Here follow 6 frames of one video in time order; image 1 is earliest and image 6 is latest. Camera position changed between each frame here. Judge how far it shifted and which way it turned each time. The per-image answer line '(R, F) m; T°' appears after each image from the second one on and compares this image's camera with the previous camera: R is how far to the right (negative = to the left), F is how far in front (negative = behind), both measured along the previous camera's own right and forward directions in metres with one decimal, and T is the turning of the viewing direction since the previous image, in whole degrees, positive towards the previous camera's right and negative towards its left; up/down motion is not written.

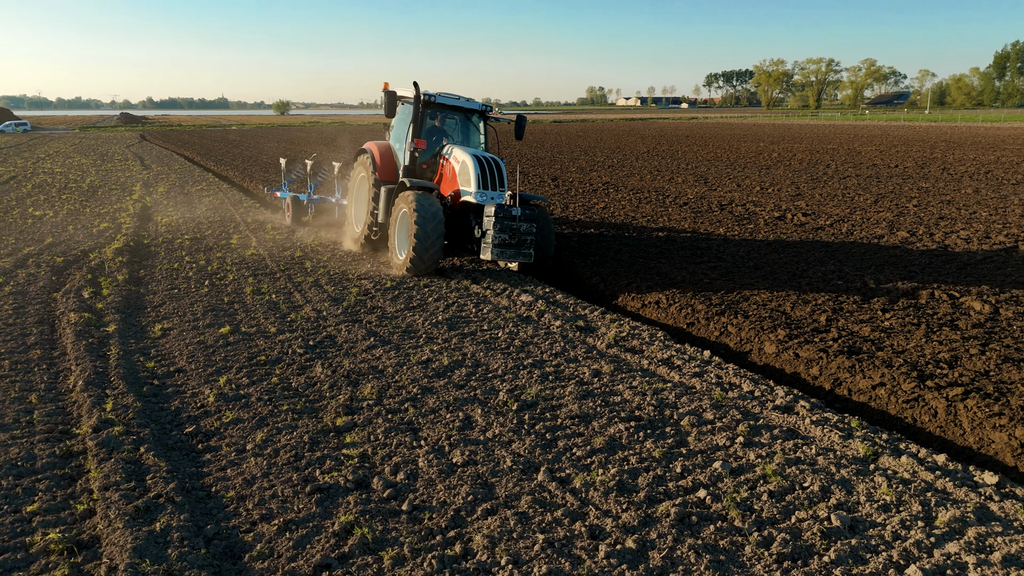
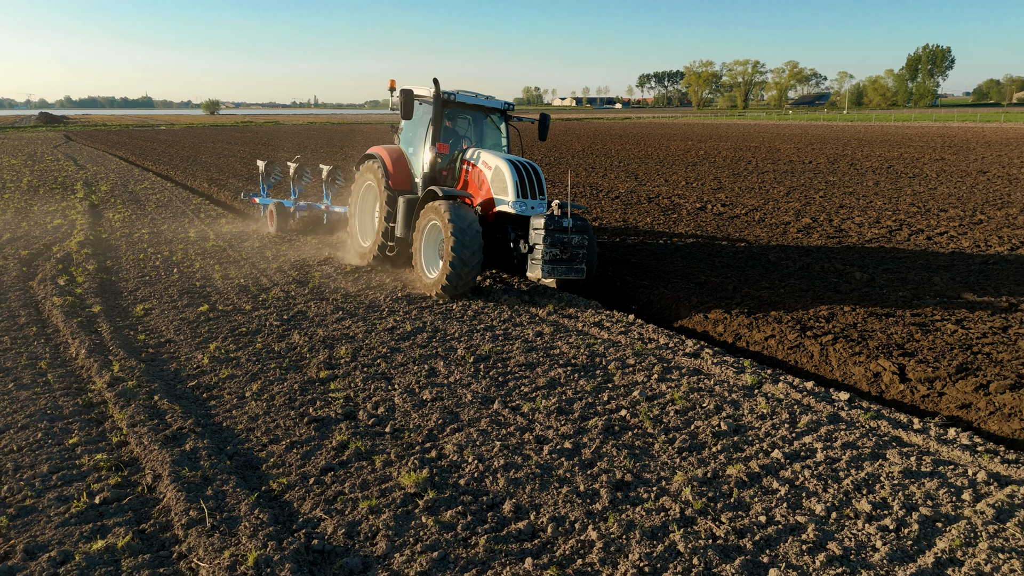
(-0.1, -0.9) m; +5°
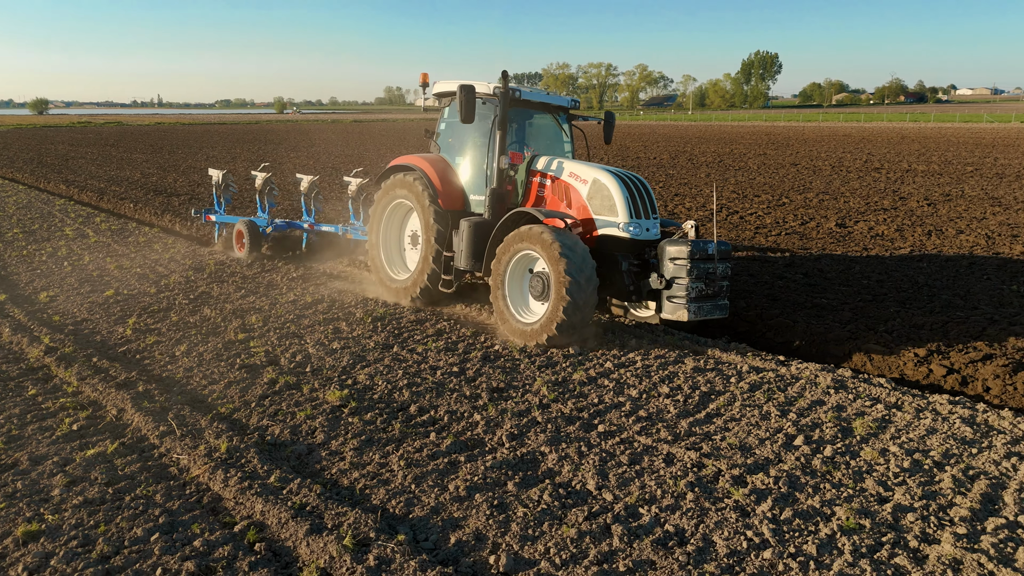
(-0.2, -1.2) m; +10°
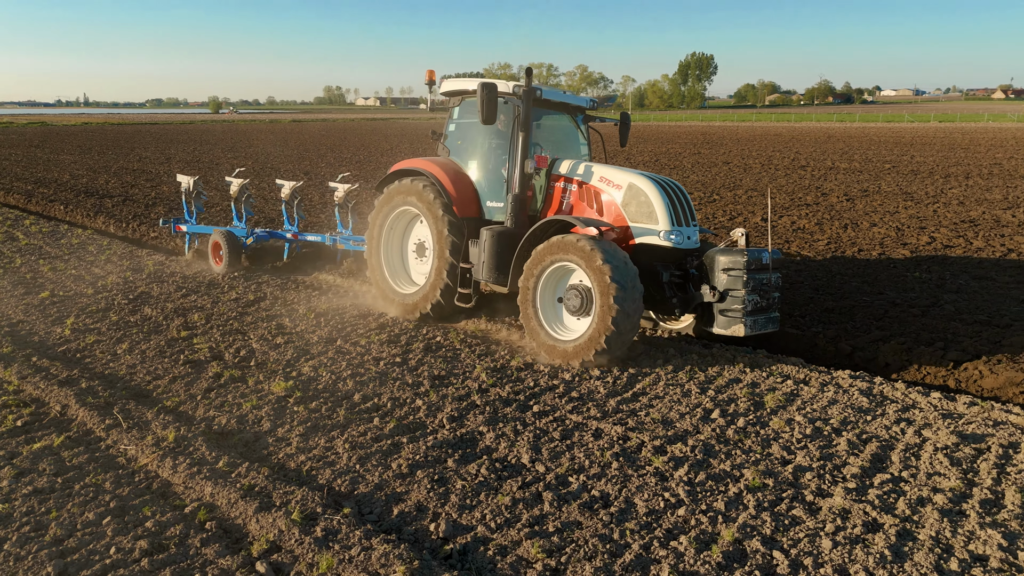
(0.0, -0.3) m; +4°
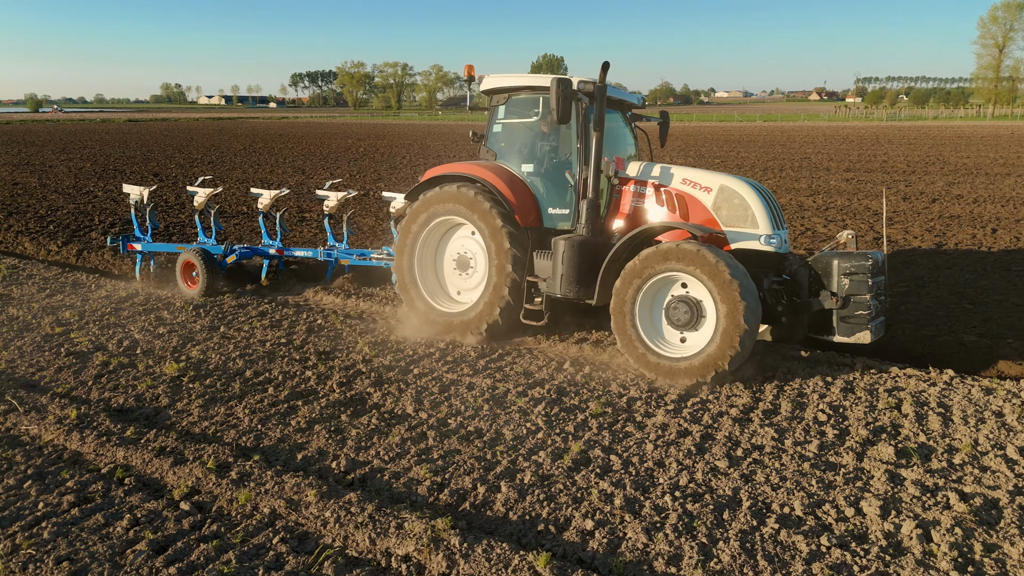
(-0.1, -0.7) m; +11°
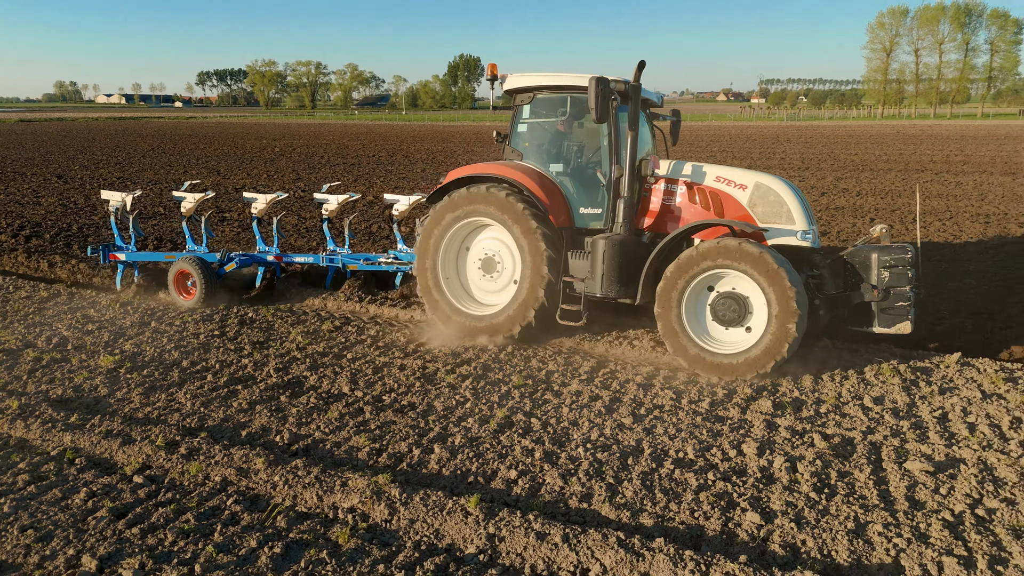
(0.0, -0.4) m; +6°
